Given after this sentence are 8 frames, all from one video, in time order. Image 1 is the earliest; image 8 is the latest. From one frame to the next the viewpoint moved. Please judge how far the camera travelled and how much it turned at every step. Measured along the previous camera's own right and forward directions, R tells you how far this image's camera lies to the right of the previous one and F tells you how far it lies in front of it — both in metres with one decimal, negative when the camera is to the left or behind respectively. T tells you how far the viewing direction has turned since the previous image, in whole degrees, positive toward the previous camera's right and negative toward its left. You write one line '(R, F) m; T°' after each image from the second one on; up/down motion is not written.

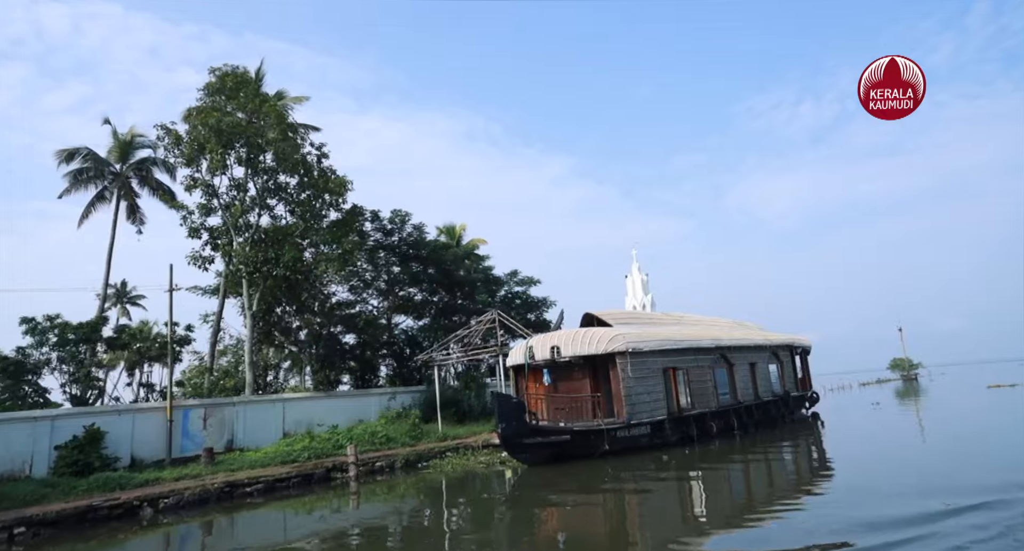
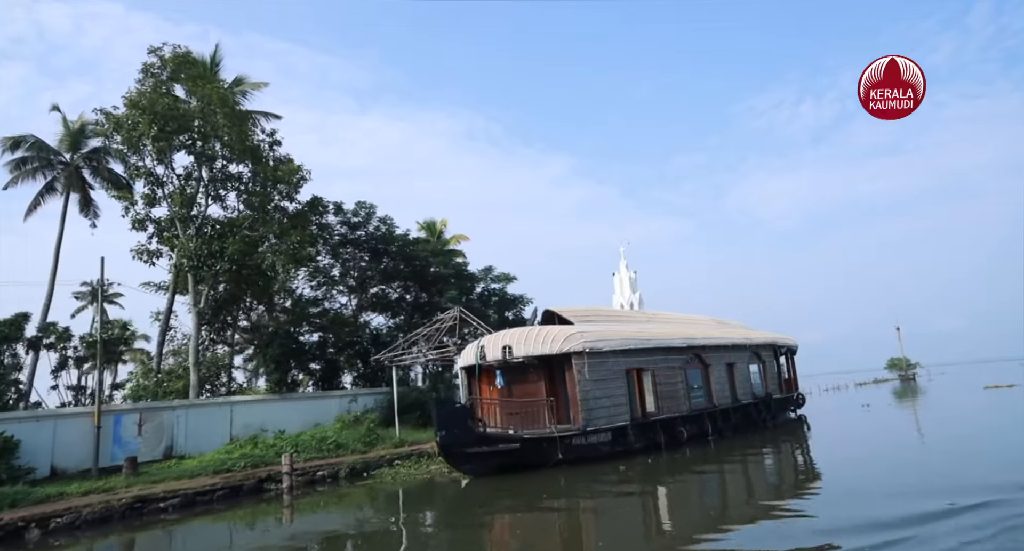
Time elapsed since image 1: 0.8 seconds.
(+0.9, +1.1) m; 0°
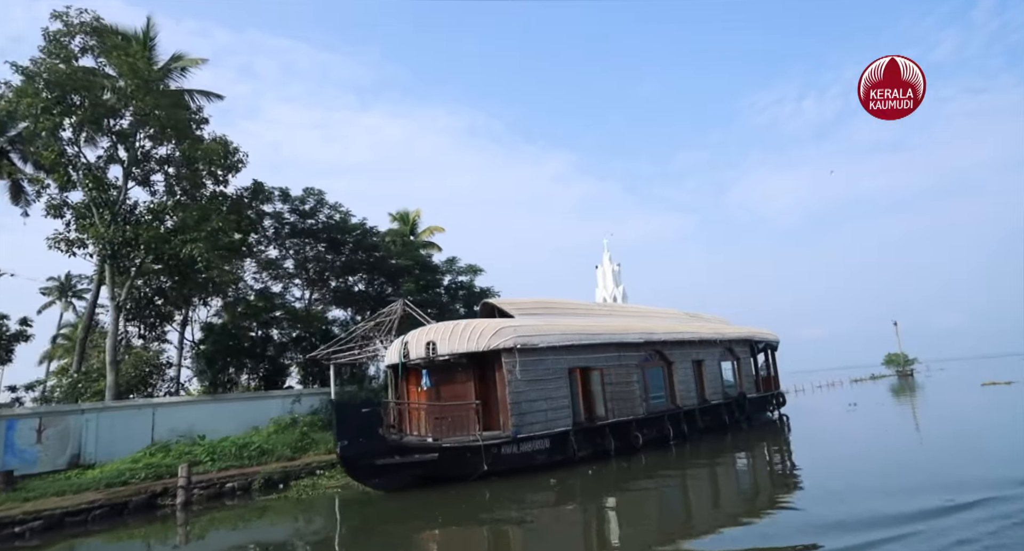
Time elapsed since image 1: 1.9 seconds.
(+1.2, +1.5) m; 0°
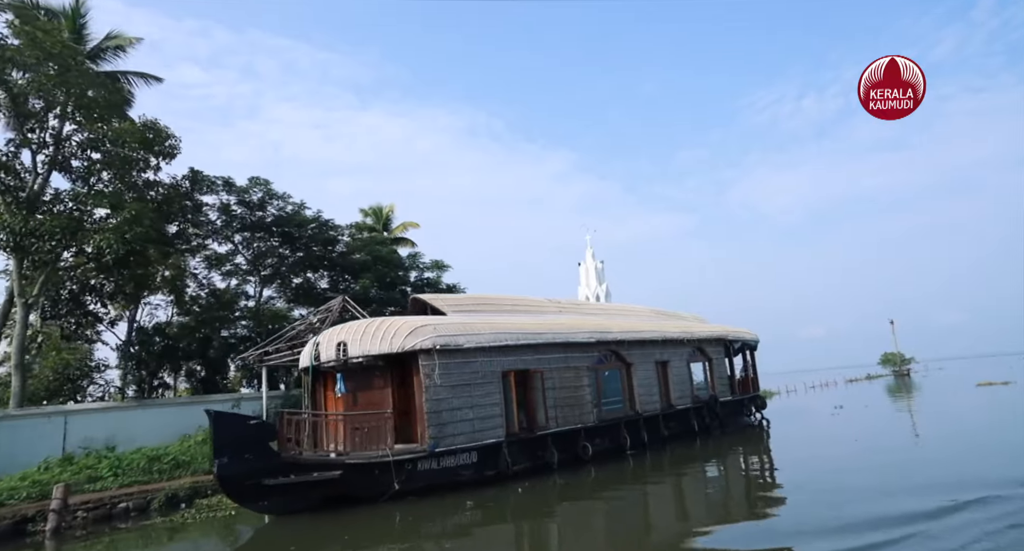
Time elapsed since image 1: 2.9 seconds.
(+1.1, +1.4) m; 0°
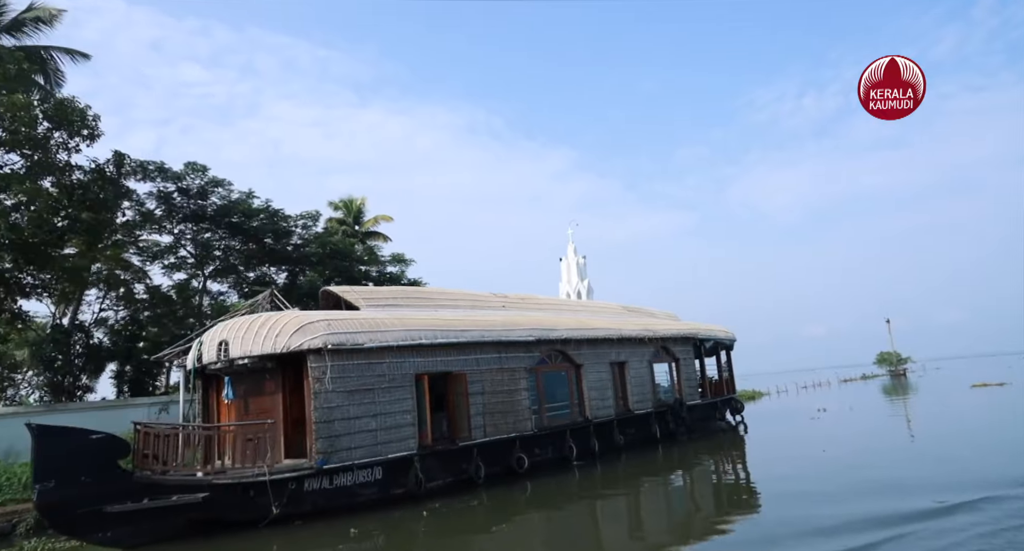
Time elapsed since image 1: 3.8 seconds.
(+1.1, +1.4) m; 0°
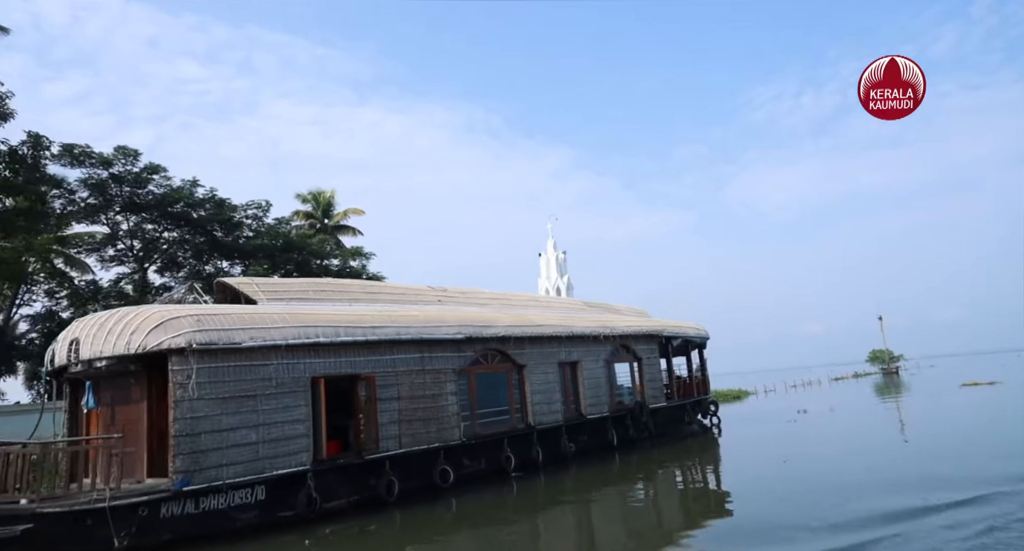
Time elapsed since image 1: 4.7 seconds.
(+1.0, +1.3) m; 0°
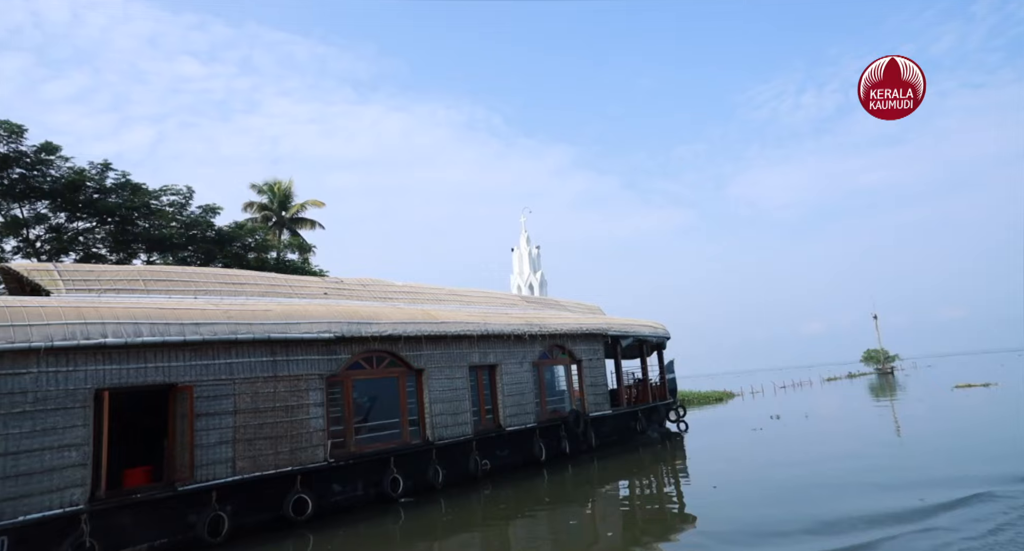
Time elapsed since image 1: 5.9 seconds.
(+1.4, +1.8) m; 0°
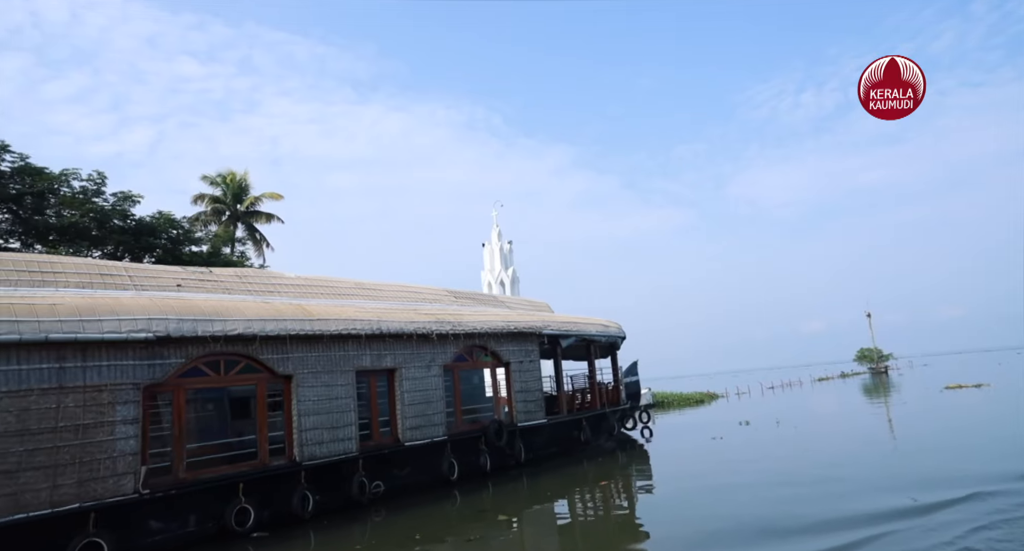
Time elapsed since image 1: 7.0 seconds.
(+1.3, +1.7) m; 0°
